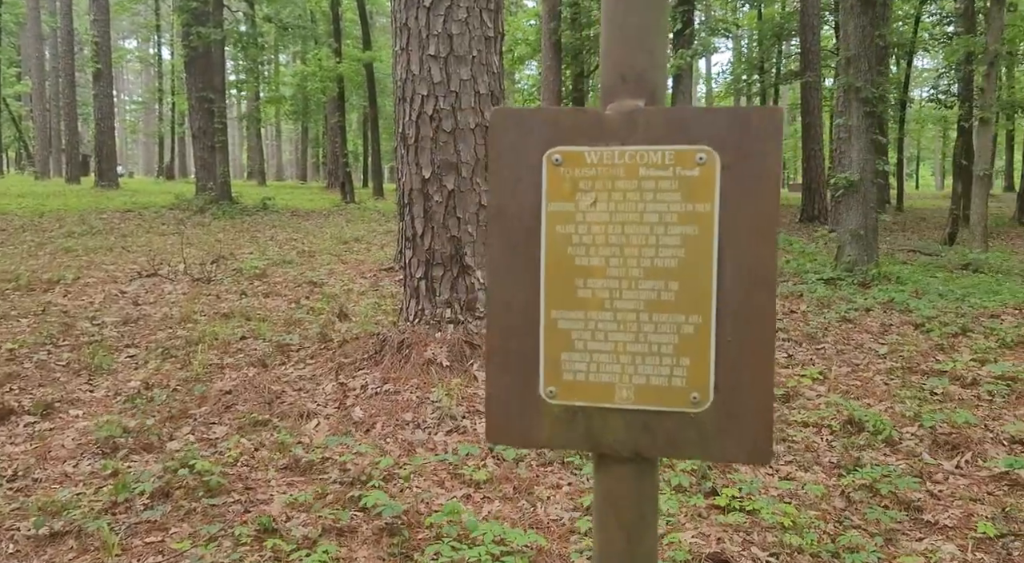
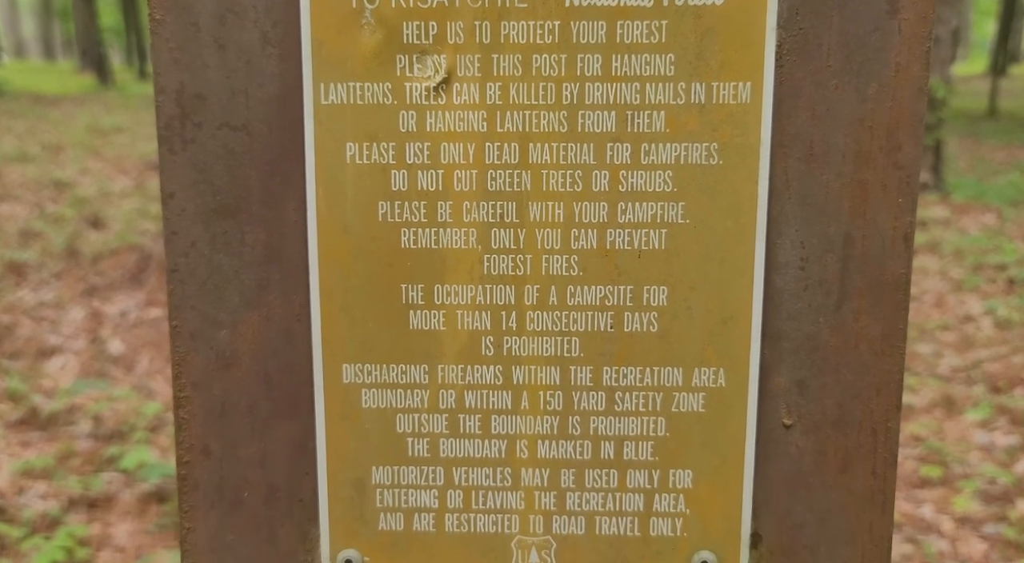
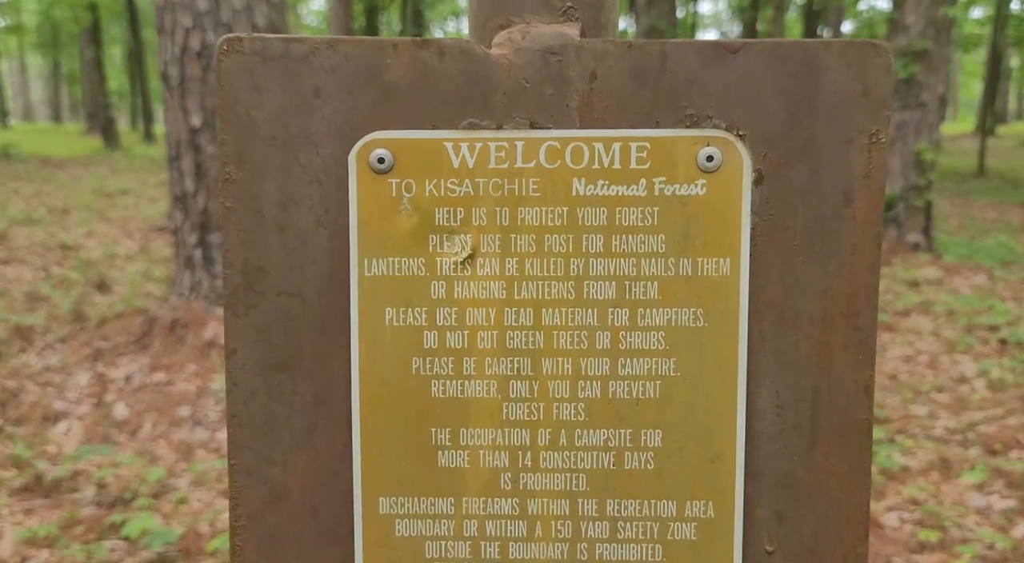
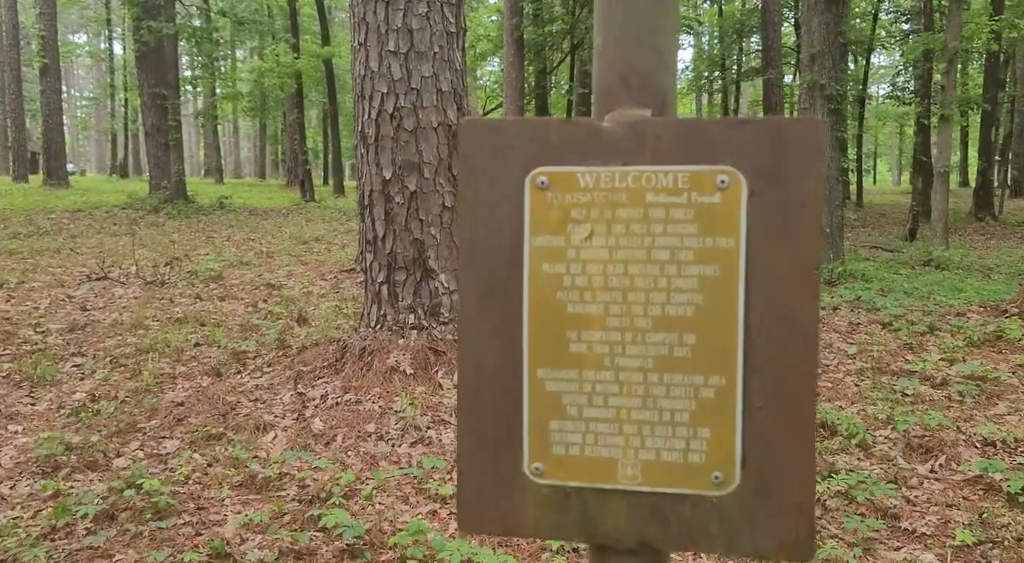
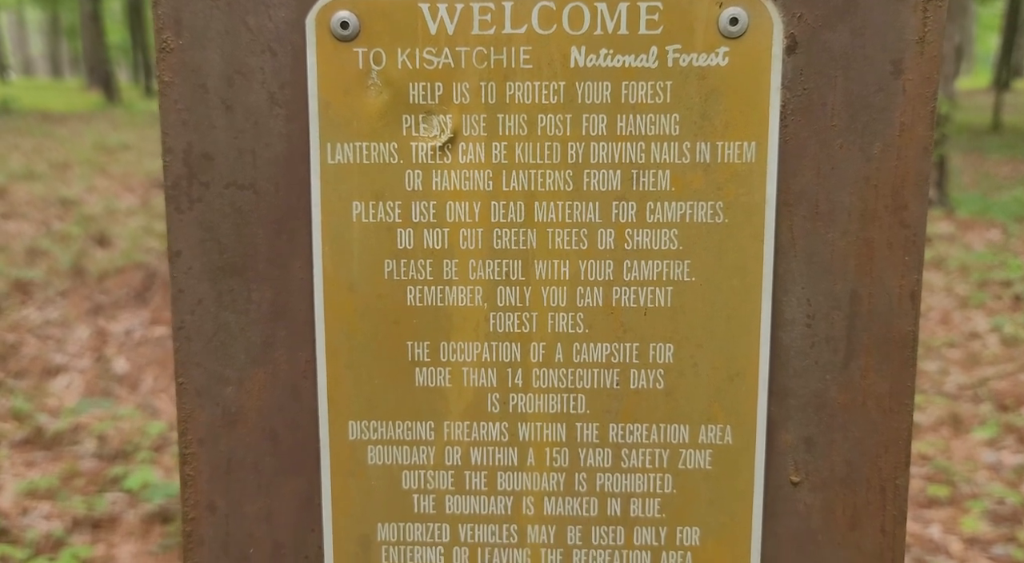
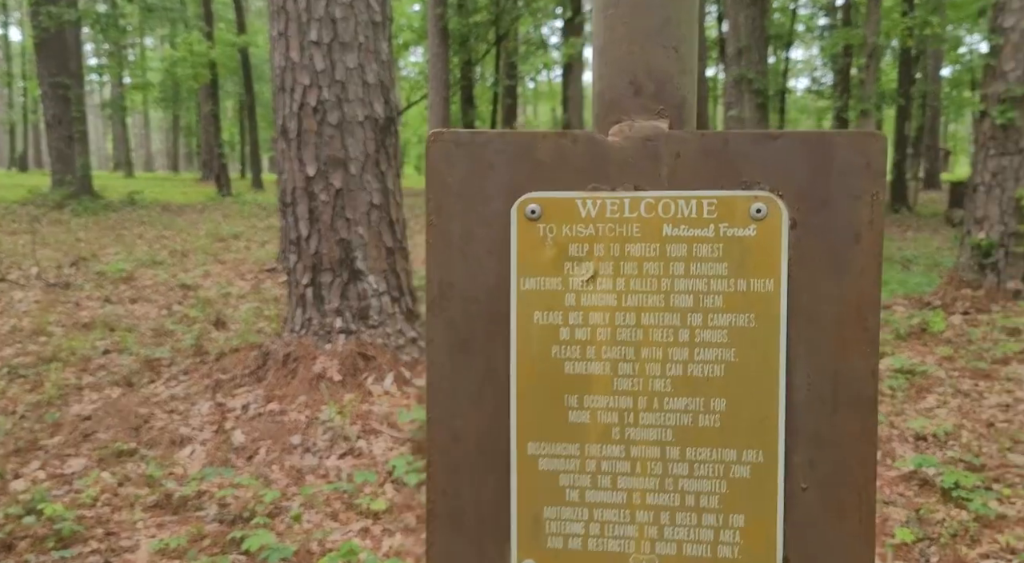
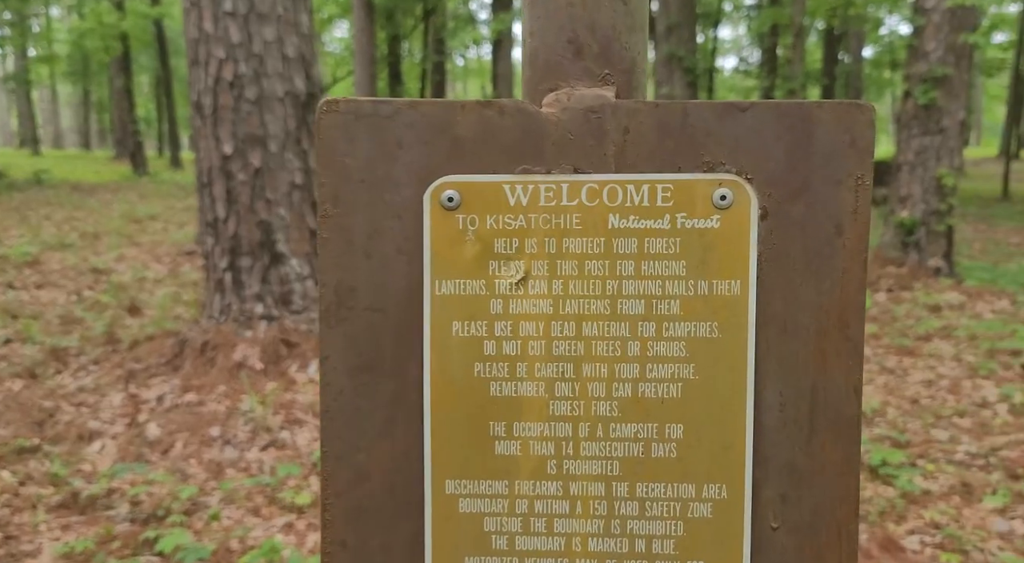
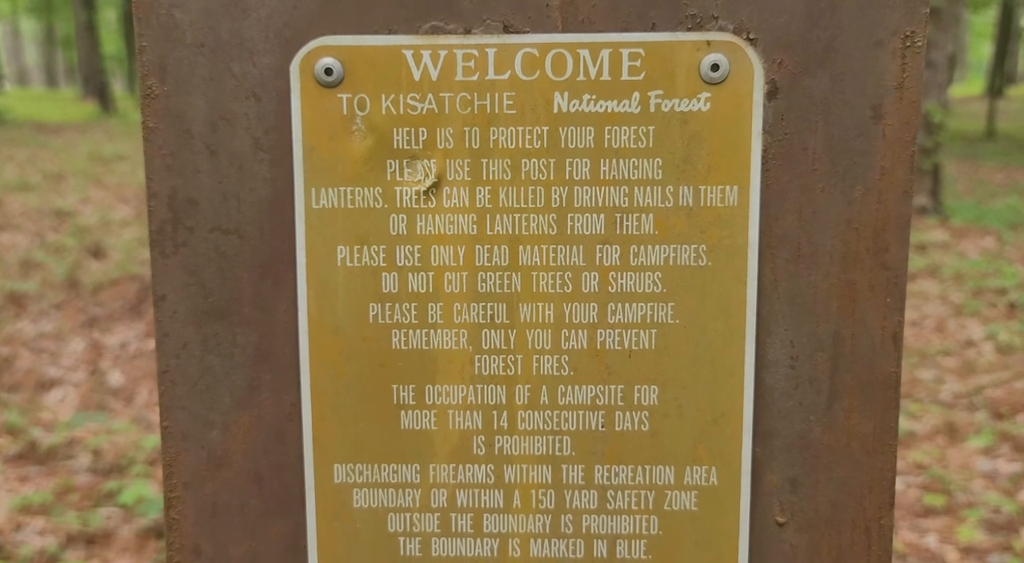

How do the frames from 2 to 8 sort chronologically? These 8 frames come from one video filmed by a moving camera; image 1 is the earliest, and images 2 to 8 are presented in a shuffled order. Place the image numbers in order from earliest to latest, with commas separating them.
4, 6, 7, 3, 8, 5, 2
